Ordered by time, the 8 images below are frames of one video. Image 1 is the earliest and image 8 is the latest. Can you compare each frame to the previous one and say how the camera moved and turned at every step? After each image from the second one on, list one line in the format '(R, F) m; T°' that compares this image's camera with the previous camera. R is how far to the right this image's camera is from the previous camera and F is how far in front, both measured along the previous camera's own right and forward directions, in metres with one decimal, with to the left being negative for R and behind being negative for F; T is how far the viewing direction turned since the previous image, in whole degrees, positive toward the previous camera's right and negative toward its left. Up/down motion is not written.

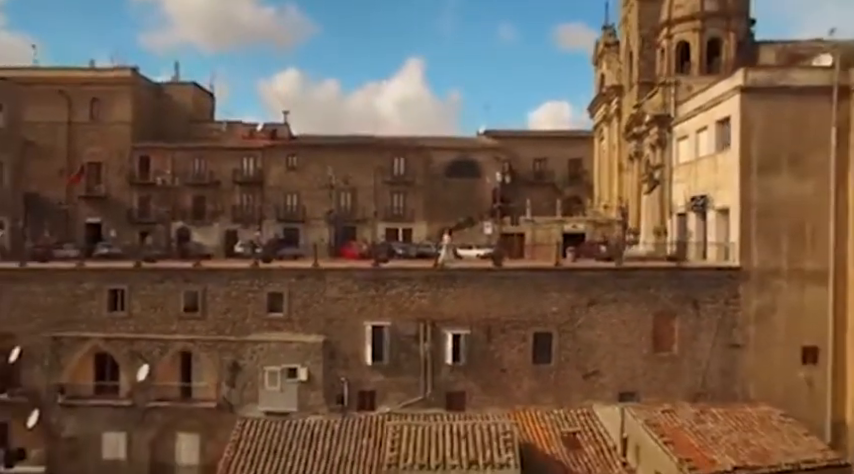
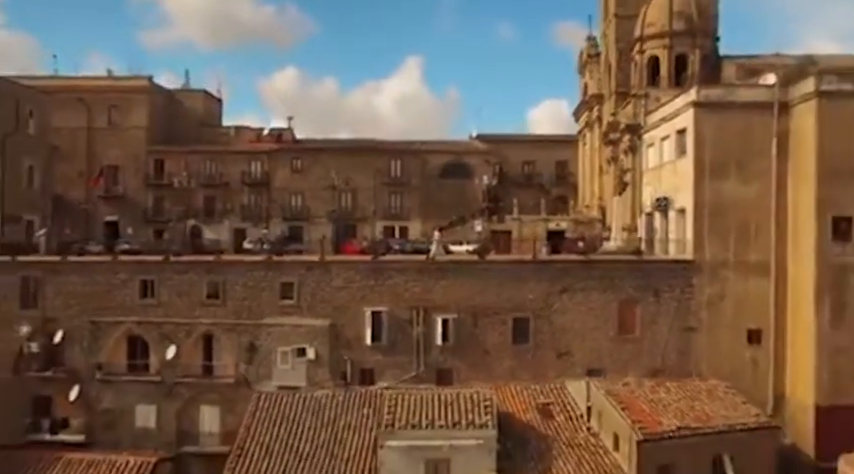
(+0.1, -2.6) m; 0°
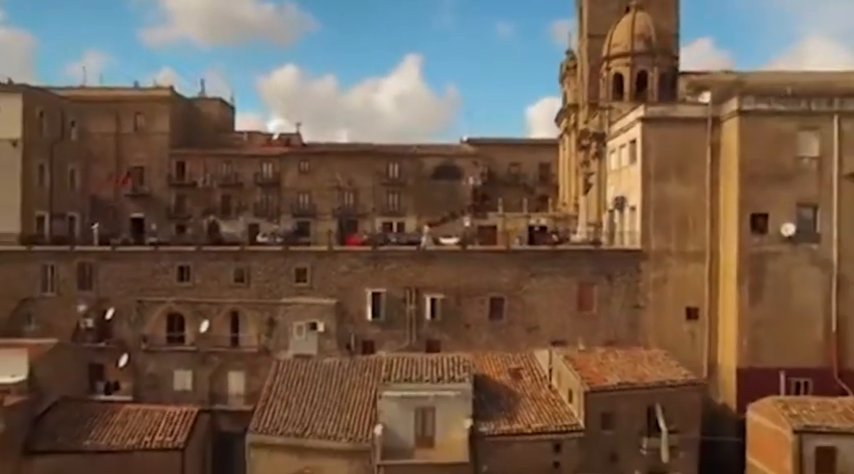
(+0.2, -4.0) m; 0°
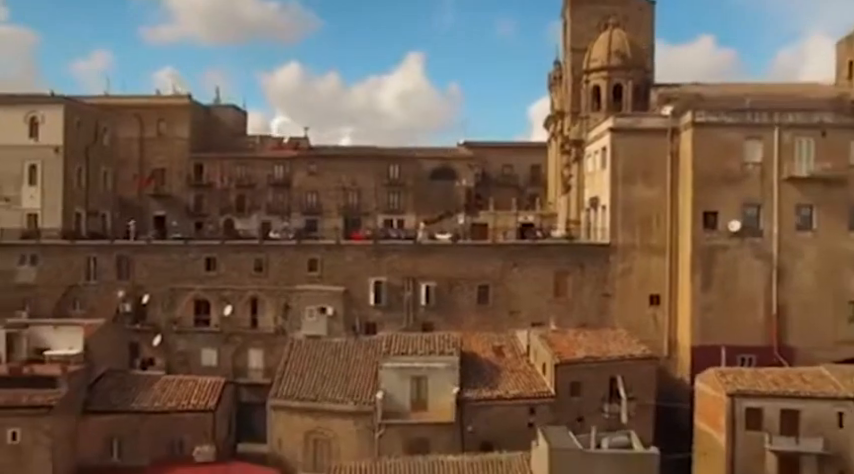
(+0.2, -3.5) m; 0°
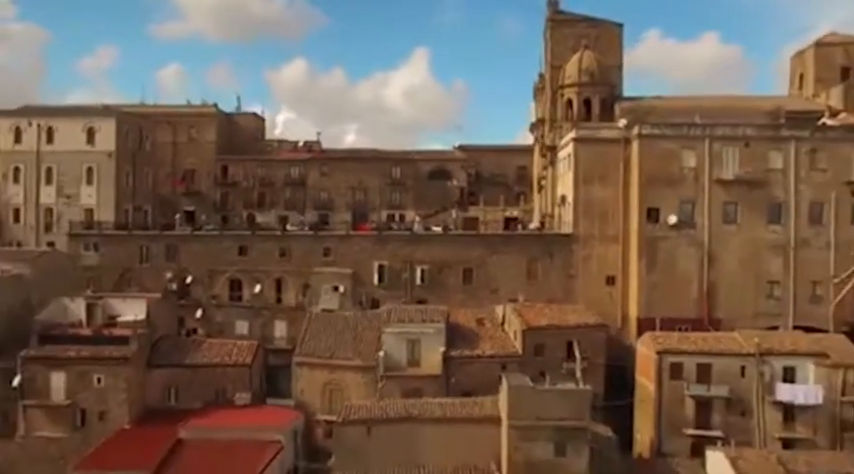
(+0.4, -5.9) m; 0°
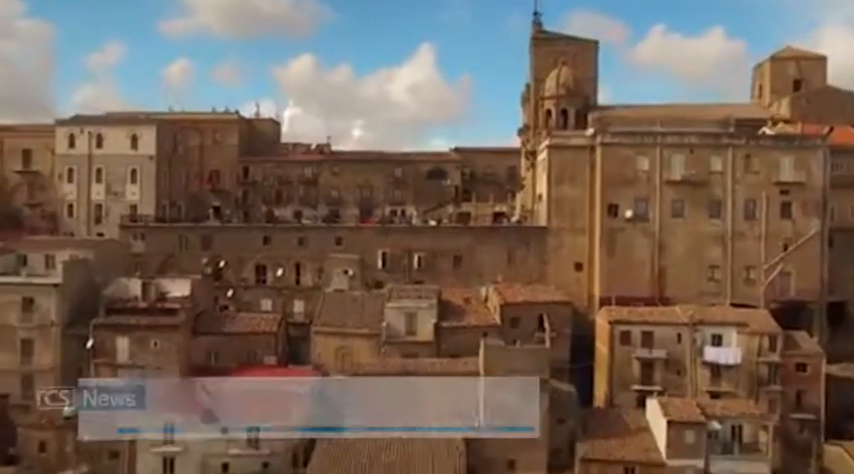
(+0.4, -6.1) m; 0°
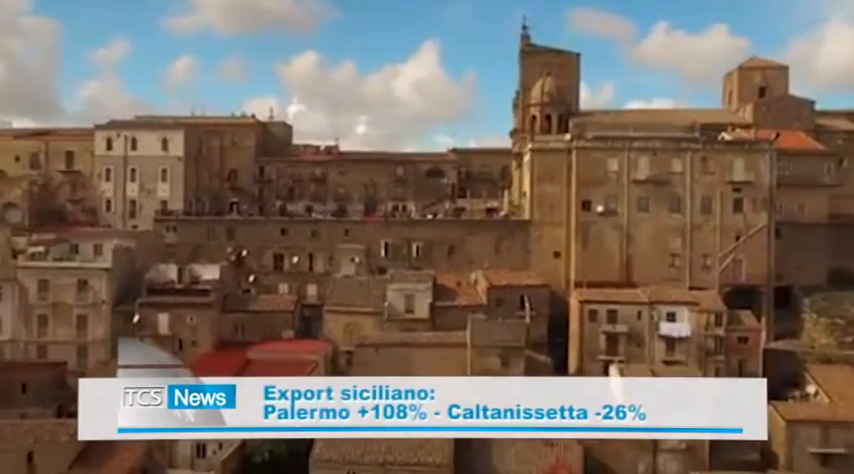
(+0.3, -5.6) m; 0°
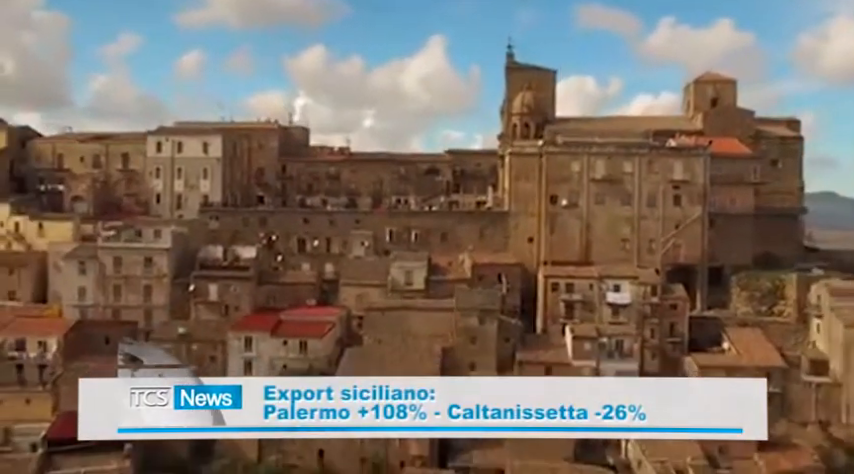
(+0.6, -9.9) m; 0°
